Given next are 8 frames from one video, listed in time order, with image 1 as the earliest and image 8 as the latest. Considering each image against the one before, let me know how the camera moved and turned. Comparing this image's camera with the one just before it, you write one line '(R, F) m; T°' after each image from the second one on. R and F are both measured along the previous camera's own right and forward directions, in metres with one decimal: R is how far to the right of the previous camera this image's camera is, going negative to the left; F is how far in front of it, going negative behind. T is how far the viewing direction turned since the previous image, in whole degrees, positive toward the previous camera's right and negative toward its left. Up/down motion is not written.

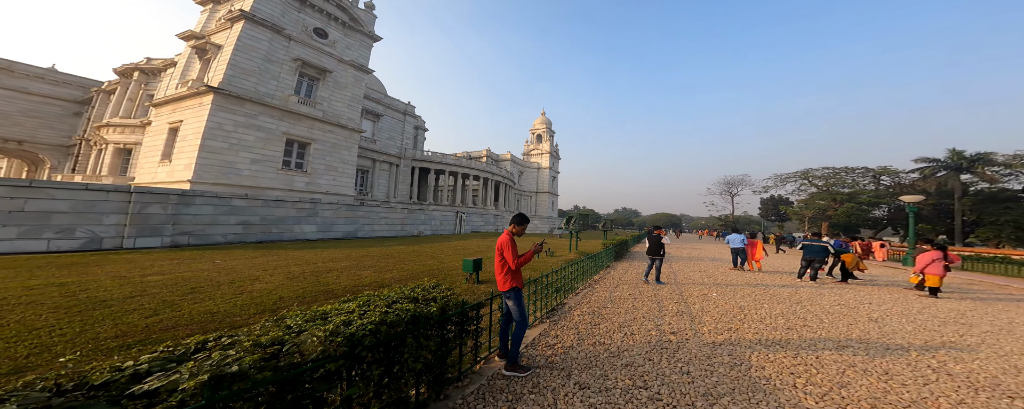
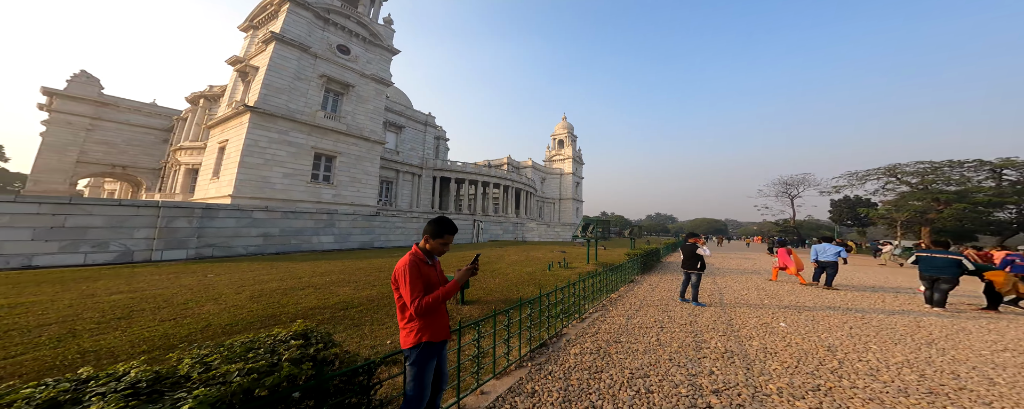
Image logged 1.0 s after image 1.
(+0.9, +1.4) m; -7°
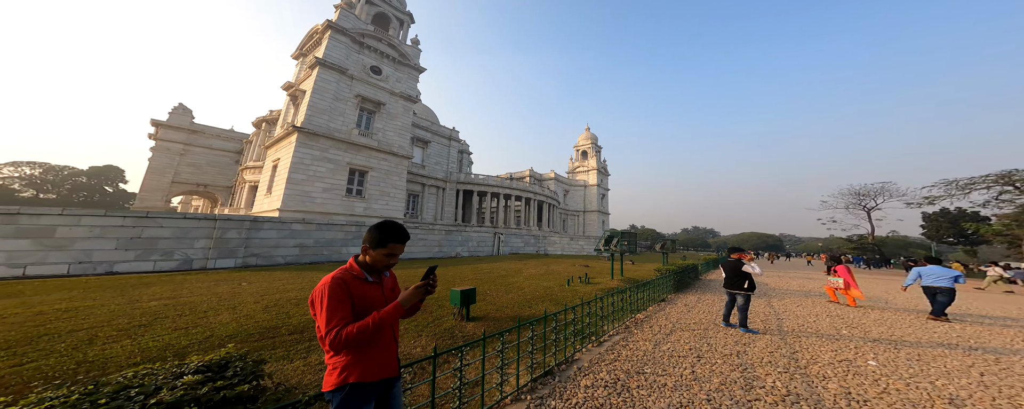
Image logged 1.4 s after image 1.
(+0.4, +0.4) m; -6°
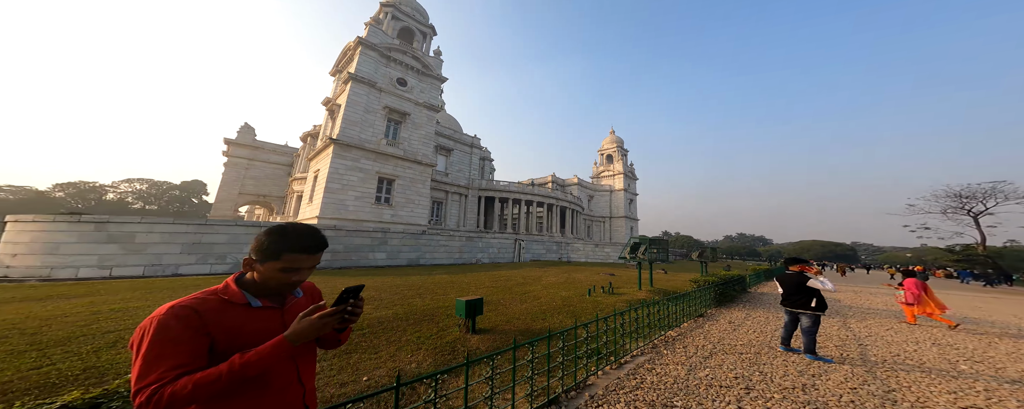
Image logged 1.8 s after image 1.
(+0.3, +0.3) m; -5°
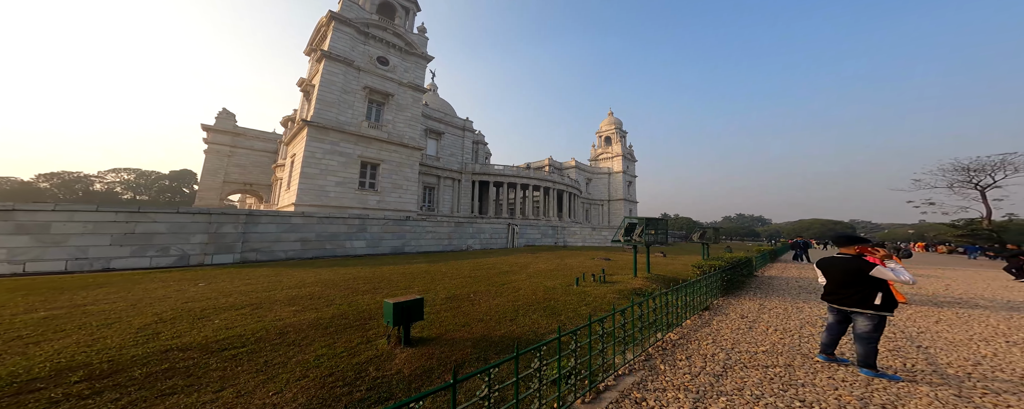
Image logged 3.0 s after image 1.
(+0.6, +1.2) m; 0°
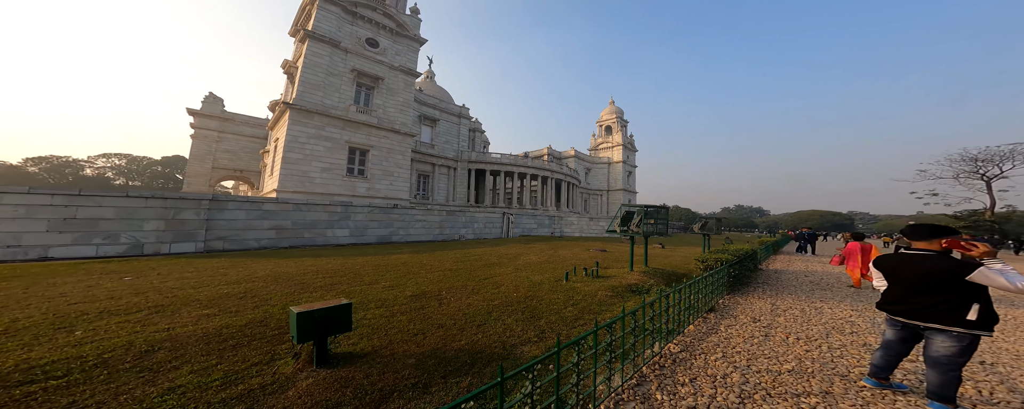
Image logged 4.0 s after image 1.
(+0.4, +0.9) m; 0°
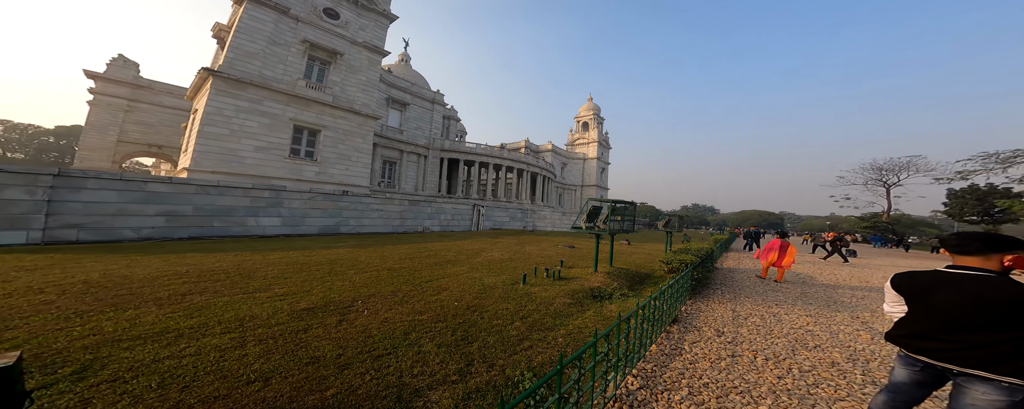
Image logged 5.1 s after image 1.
(+0.6, +1.2) m; +4°
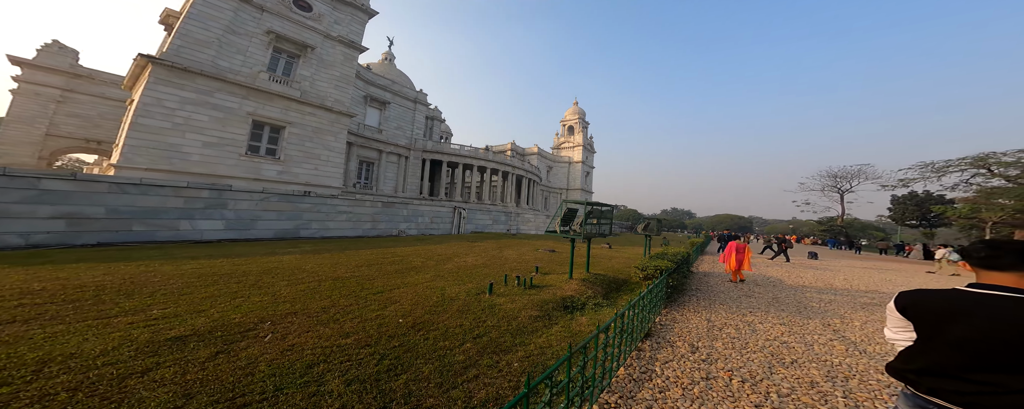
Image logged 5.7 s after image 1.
(+0.5, +0.7) m; +2°
